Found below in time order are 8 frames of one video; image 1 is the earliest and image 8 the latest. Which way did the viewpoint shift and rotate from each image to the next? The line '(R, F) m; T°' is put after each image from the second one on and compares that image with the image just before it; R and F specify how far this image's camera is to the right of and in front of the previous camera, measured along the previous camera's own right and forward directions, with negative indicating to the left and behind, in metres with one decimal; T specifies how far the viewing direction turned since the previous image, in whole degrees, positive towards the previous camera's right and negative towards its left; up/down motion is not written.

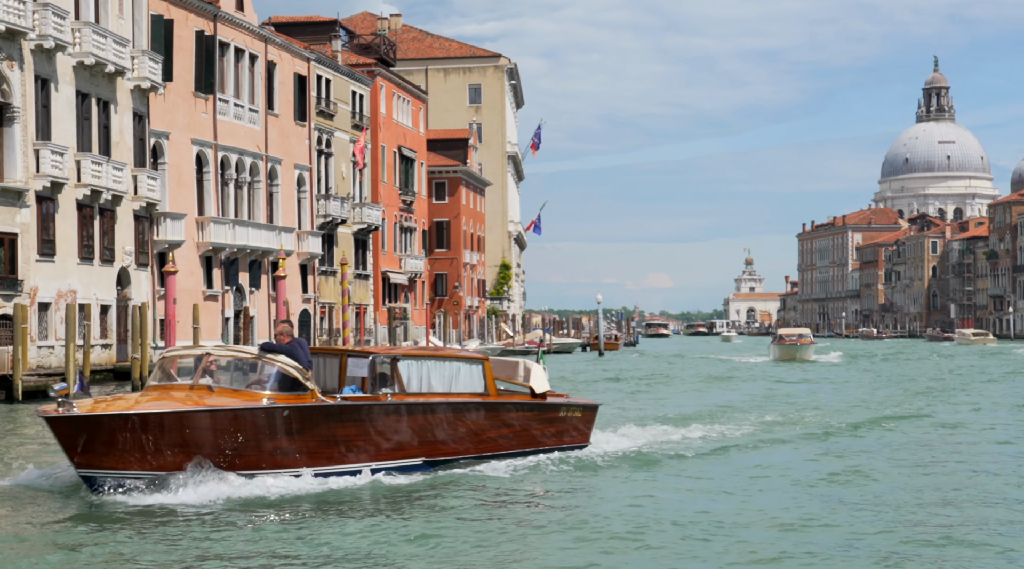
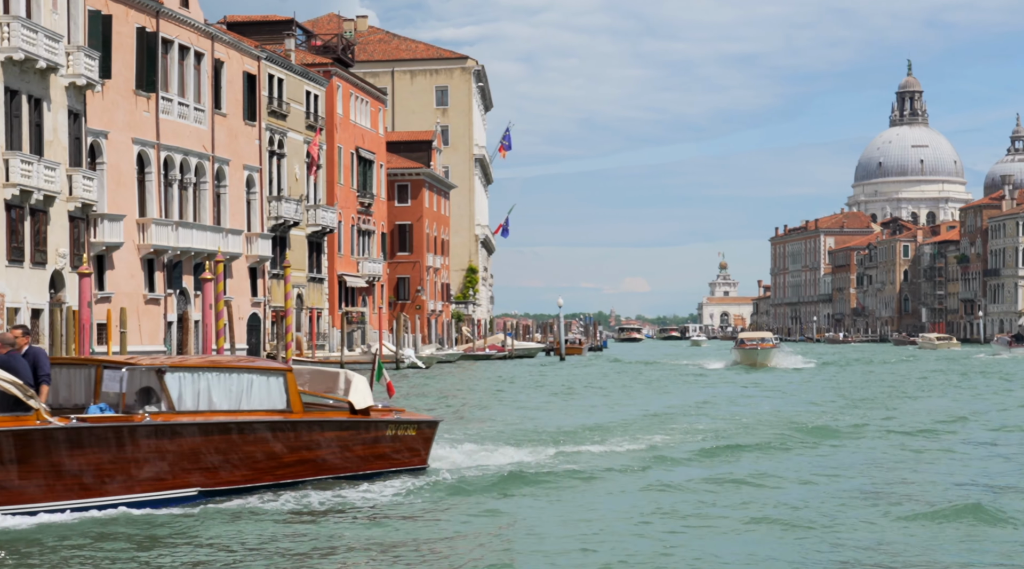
(+0.8, +1.1) m; +1°
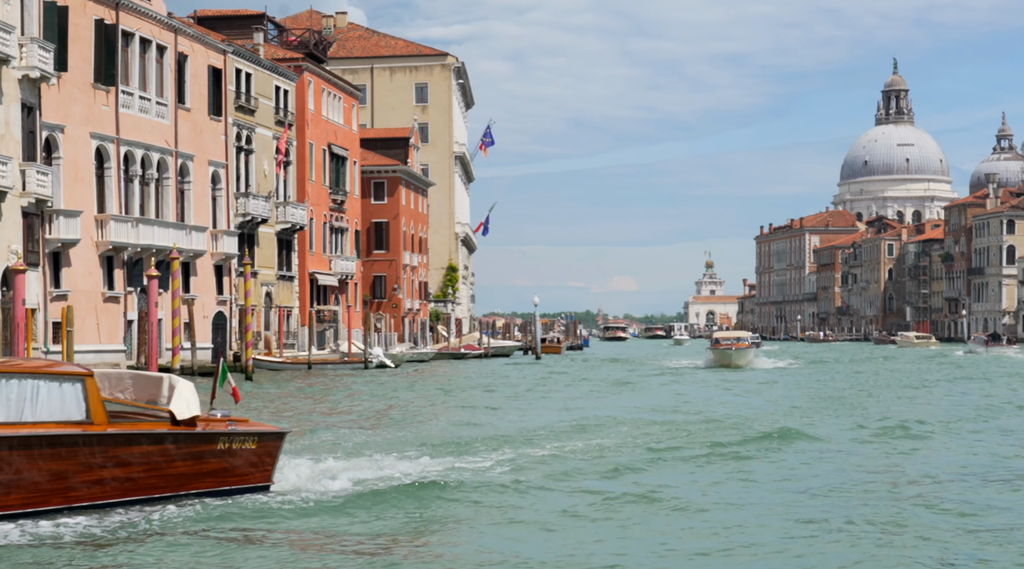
(+0.6, +0.8) m; 0°
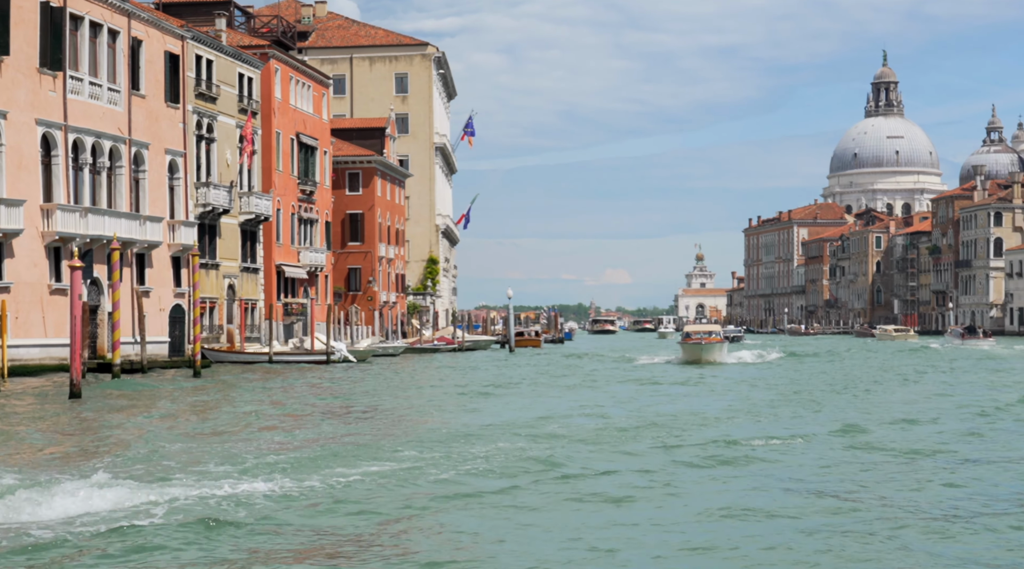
(+0.9, +1.2) m; 0°
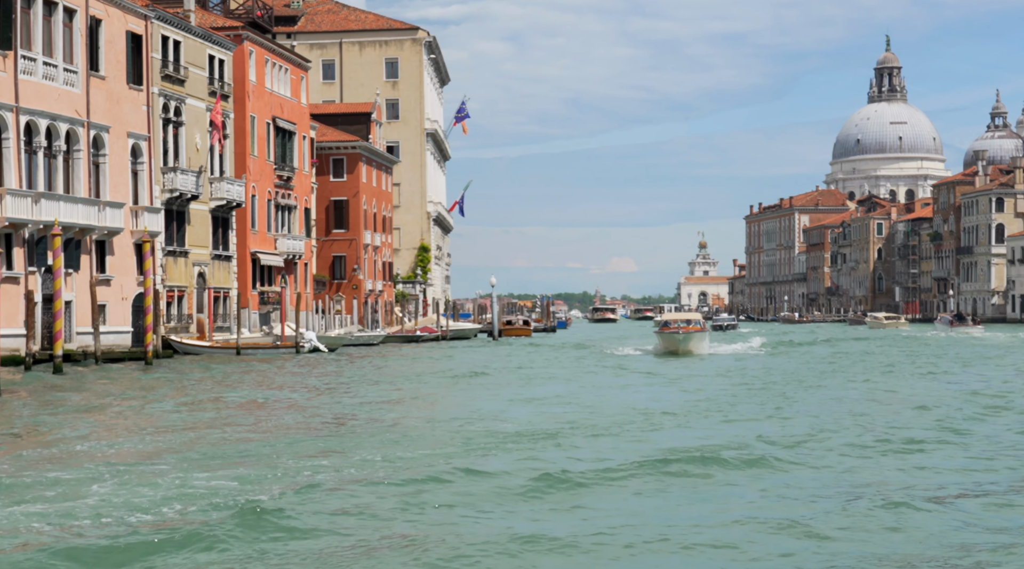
(+1.0, +1.5) m; 0°
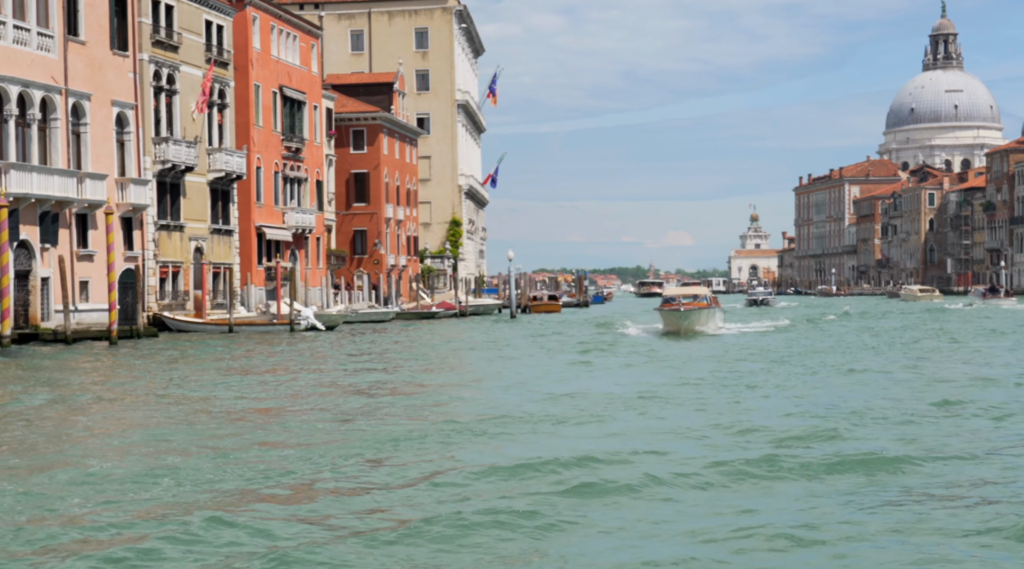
(+1.6, +2.5) m; -2°
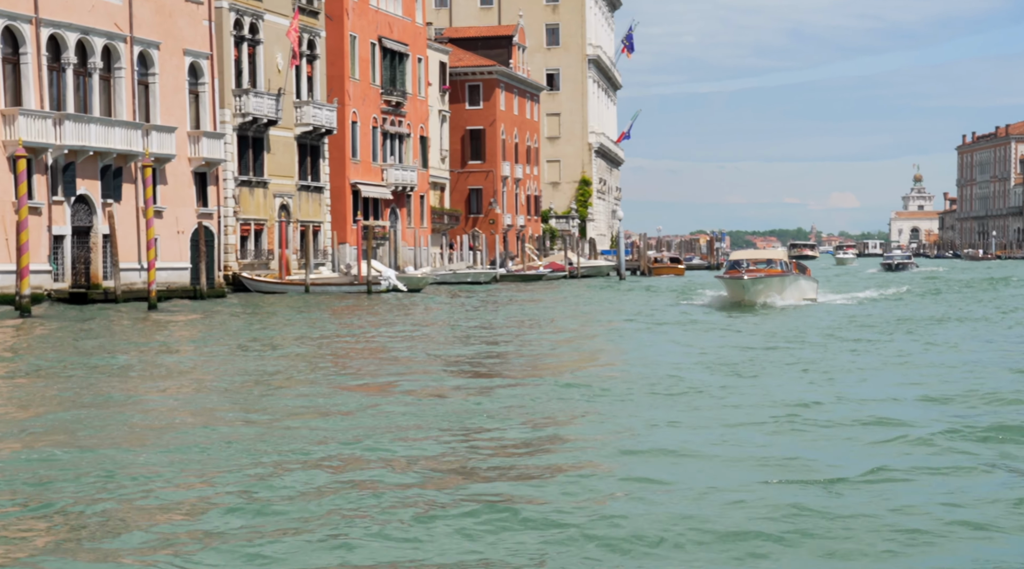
(+2.0, +3.1) m; -7°
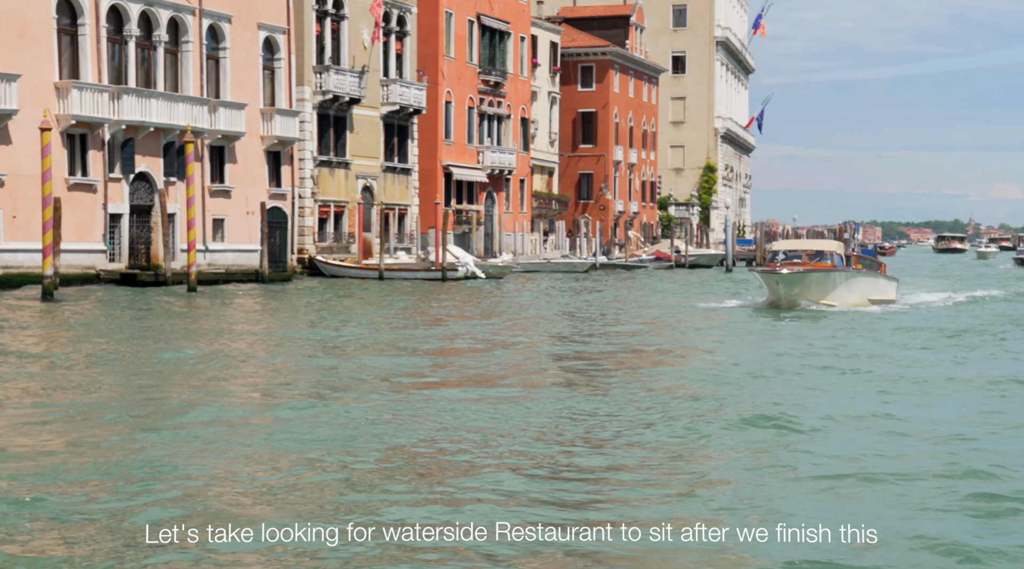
(+1.8, +2.3) m; -6°
